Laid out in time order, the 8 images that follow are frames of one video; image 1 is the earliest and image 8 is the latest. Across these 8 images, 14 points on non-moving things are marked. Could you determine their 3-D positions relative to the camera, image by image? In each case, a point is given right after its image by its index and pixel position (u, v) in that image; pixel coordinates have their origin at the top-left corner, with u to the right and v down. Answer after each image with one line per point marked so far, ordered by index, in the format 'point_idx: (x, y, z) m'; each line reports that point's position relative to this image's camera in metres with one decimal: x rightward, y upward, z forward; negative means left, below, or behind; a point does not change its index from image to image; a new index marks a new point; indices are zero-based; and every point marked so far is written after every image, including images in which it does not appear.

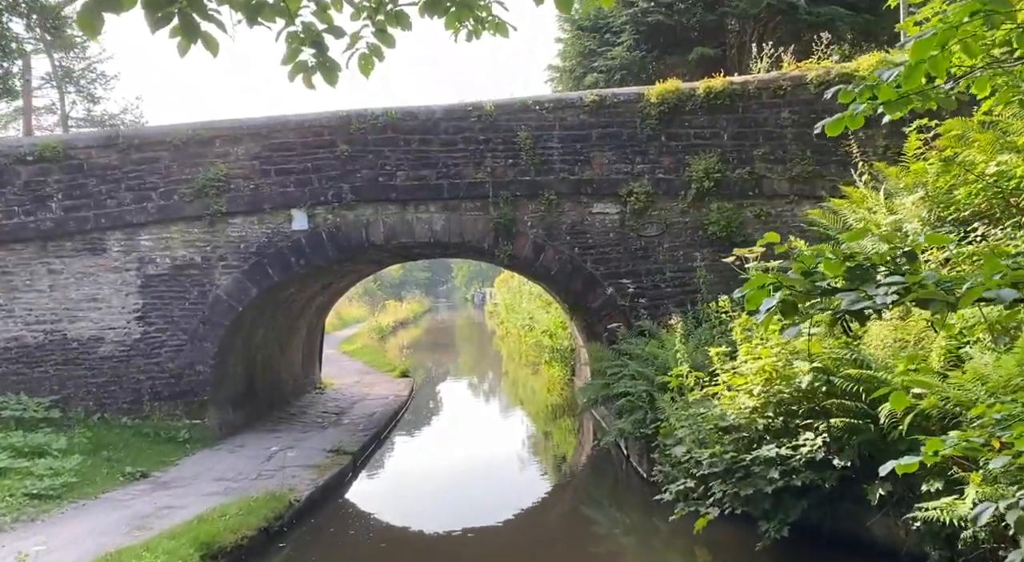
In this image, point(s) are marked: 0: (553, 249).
0: (+0.5, +0.4, +8.0) m
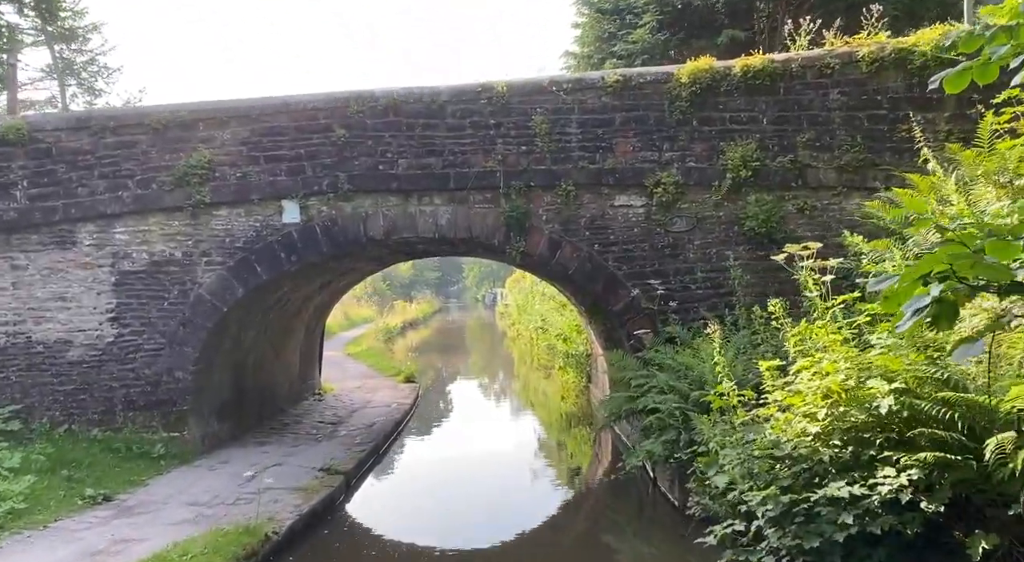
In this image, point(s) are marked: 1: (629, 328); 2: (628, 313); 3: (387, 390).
0: (+0.7, +0.4, +7.2) m
1: (+1.3, -0.5, +7.1) m
2: (+1.3, -0.4, +7.1) m
3: (-2.4, -2.1, +11.9) m
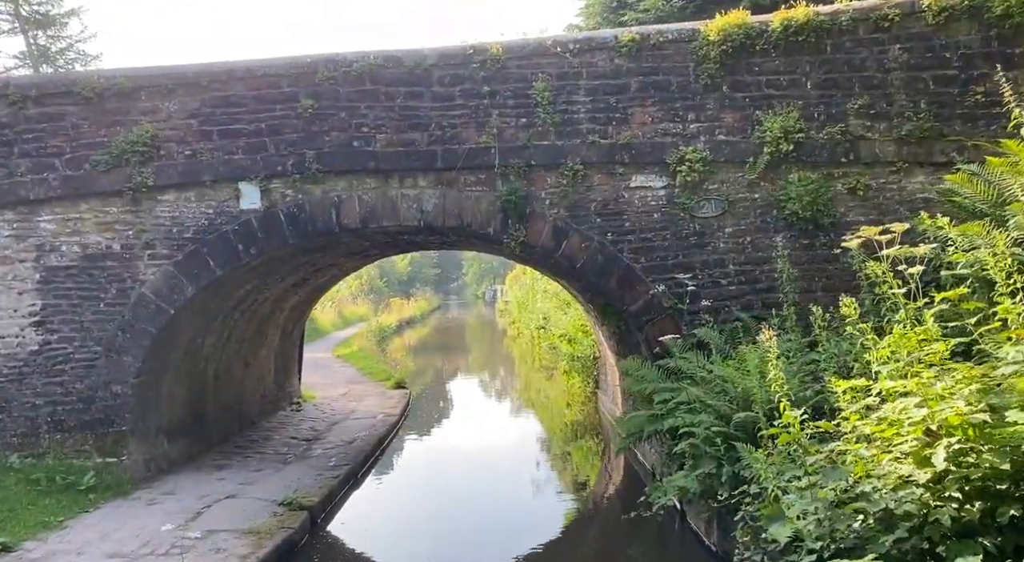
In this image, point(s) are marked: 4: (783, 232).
0: (+0.6, +0.4, +6.2) m
1: (+1.3, -0.5, +6.0) m
2: (+1.3, -0.3, +6.0) m
3: (-2.4, -2.0, +10.9) m
4: (+2.5, +0.5, +5.9) m
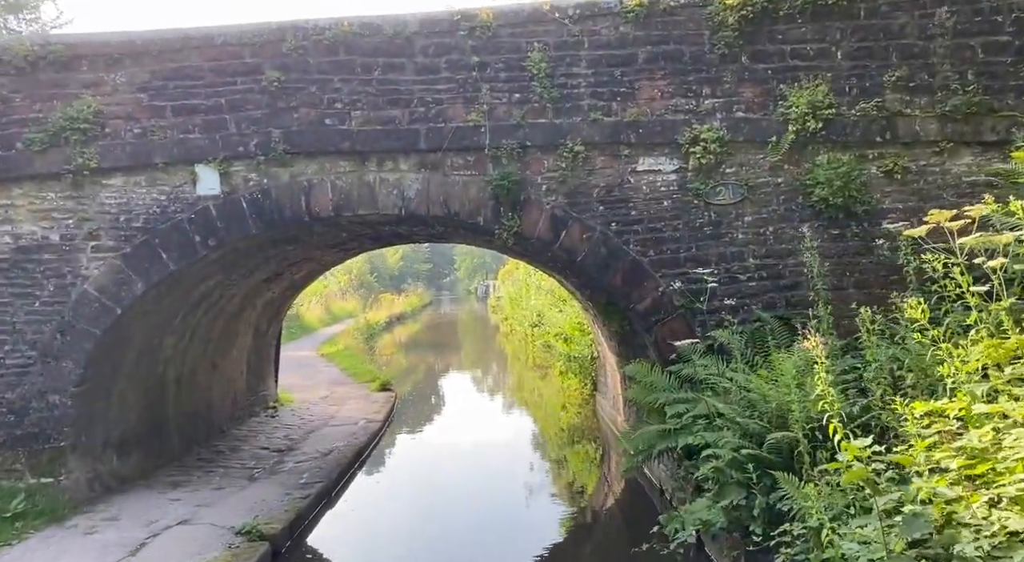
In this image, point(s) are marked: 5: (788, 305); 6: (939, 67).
0: (+0.6, +0.5, +5.5) m
1: (+1.2, -0.4, +5.4) m
2: (+1.2, -0.3, +5.3) m
3: (-2.5, -1.9, +10.2) m
4: (+2.5, +0.5, +5.3) m
5: (+2.3, -0.2, +5.3) m
6: (+3.4, +1.7, +5.1) m
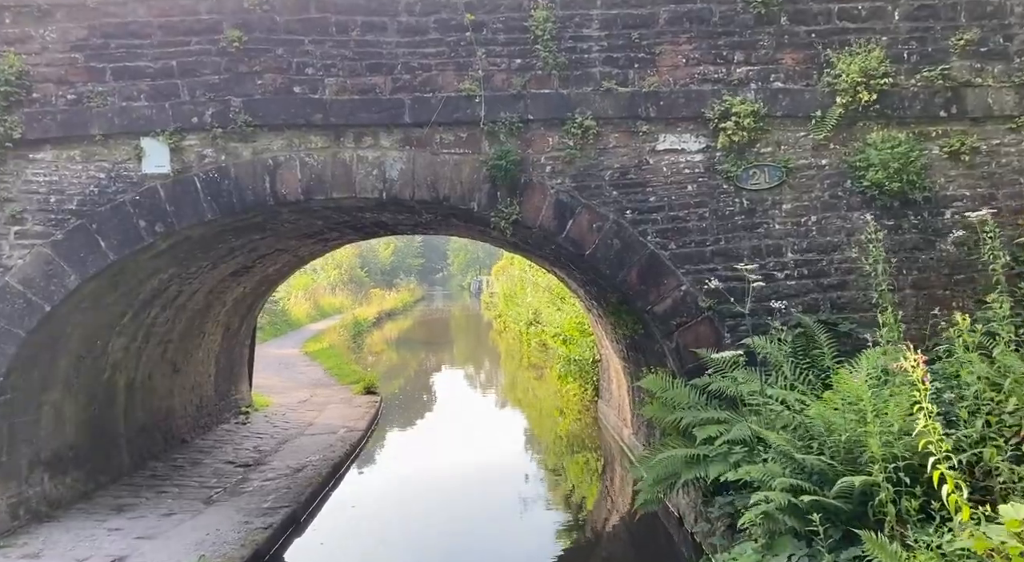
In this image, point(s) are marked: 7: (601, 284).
0: (+0.6, +0.5, +4.7) m
1: (+1.2, -0.4, +4.6) m
2: (+1.2, -0.3, +4.6) m
3: (-2.6, -1.8, +9.4) m
4: (+2.5, +0.5, +4.5) m
5: (+2.3, -0.2, +4.5) m
6: (+3.4, +1.7, +4.3) m
7: (+0.7, 0.0, +5.3) m
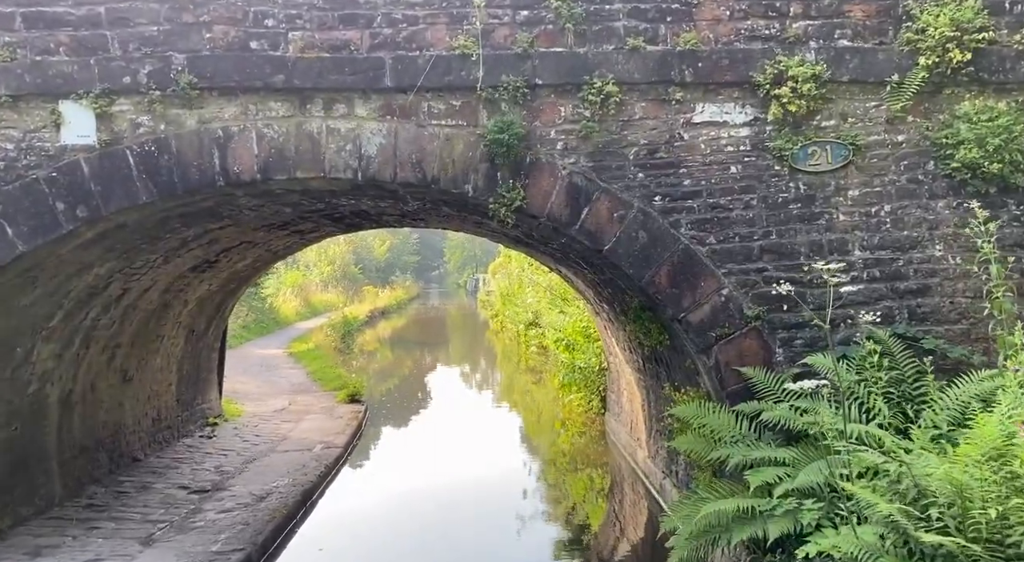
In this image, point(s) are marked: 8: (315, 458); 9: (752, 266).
0: (+0.6, +0.5, +3.8) m
1: (+1.2, -0.4, +3.7) m
2: (+1.2, -0.3, +3.7) m
3: (-2.6, -1.8, +8.5) m
4: (+2.5, +0.5, +3.7) m
5: (+2.3, -0.2, +3.6) m
6: (+3.4, +1.7, +3.5) m
7: (+0.7, 0.0, +4.4) m
8: (-2.0, -1.8, +6.6) m
9: (+1.4, +0.1, +3.7) m
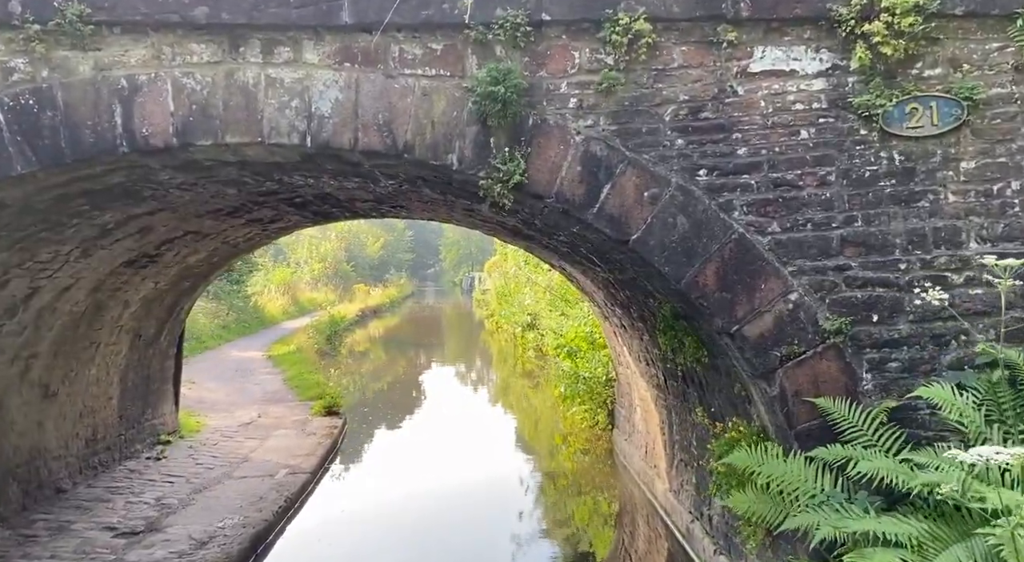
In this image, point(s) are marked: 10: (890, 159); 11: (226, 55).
0: (+0.6, +0.5, +2.9) m
1: (+1.2, -0.4, +2.8) m
2: (+1.2, -0.3, +2.8) m
3: (-2.6, -1.8, +7.5) m
4: (+2.5, +0.5, +2.7) m
5: (+2.3, -0.2, +2.7) m
6: (+3.4, +1.6, +2.5) m
7: (+0.7, 0.0, +3.5) m
8: (-2.1, -1.8, +5.6) m
9: (+1.4, +0.1, +2.8) m
10: (+1.7, +0.5, +2.8) m
11: (-1.4, +1.1, +3.0) m
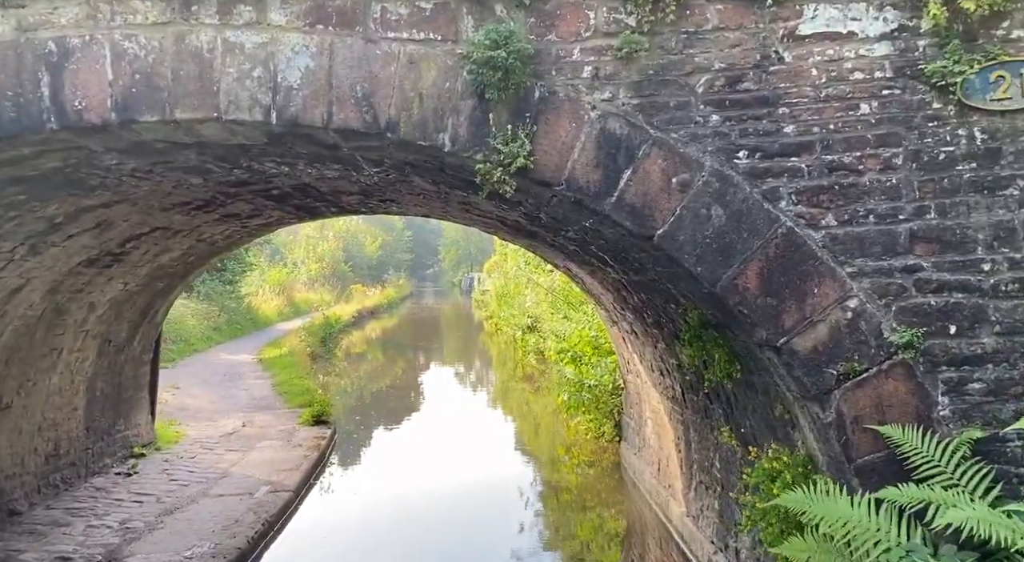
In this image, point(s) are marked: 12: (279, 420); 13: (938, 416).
0: (+0.6, +0.5, +2.4) m
1: (+1.2, -0.4, +2.3) m
2: (+1.2, -0.3, +2.3) m
3: (-2.6, -1.8, +7.1) m
4: (+2.5, +0.4, +2.2) m
5: (+2.3, -0.2, +2.2) m
6: (+3.4, +1.6, +2.0) m
7: (+0.7, 0.0, +3.0) m
8: (-2.1, -1.8, +5.2) m
9: (+1.4, +0.1, +2.3) m
10: (+1.7, +0.5, +2.3) m
11: (-1.3, +1.1, +2.6) m
12: (-3.0, -1.8, +8.1) m
13: (+1.5, -0.5, +2.3) m
